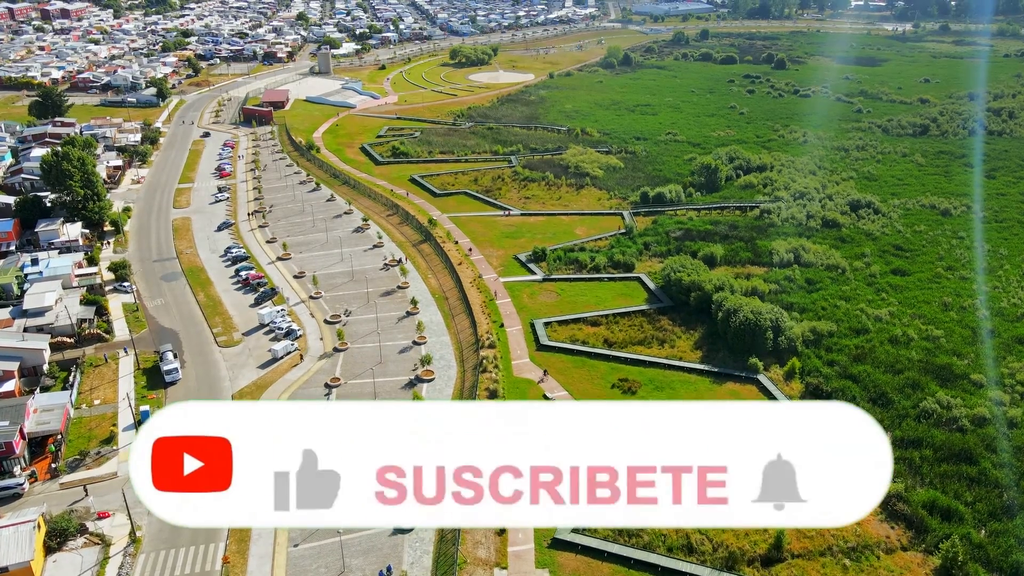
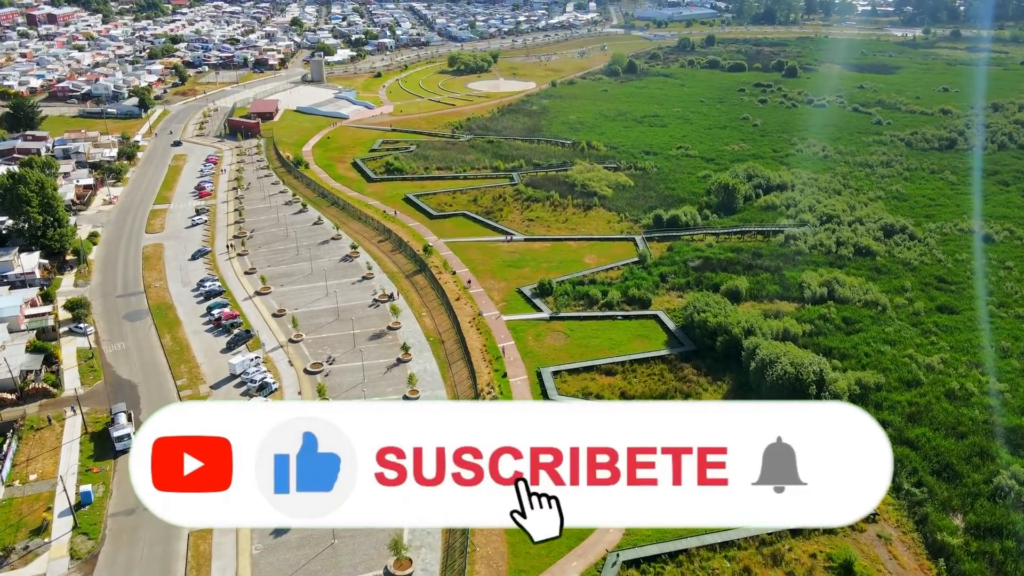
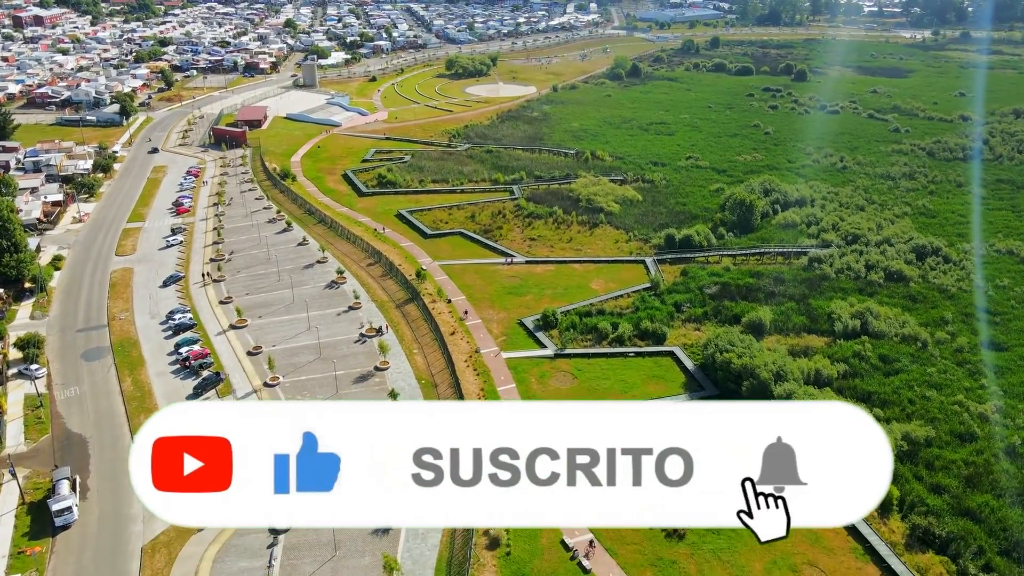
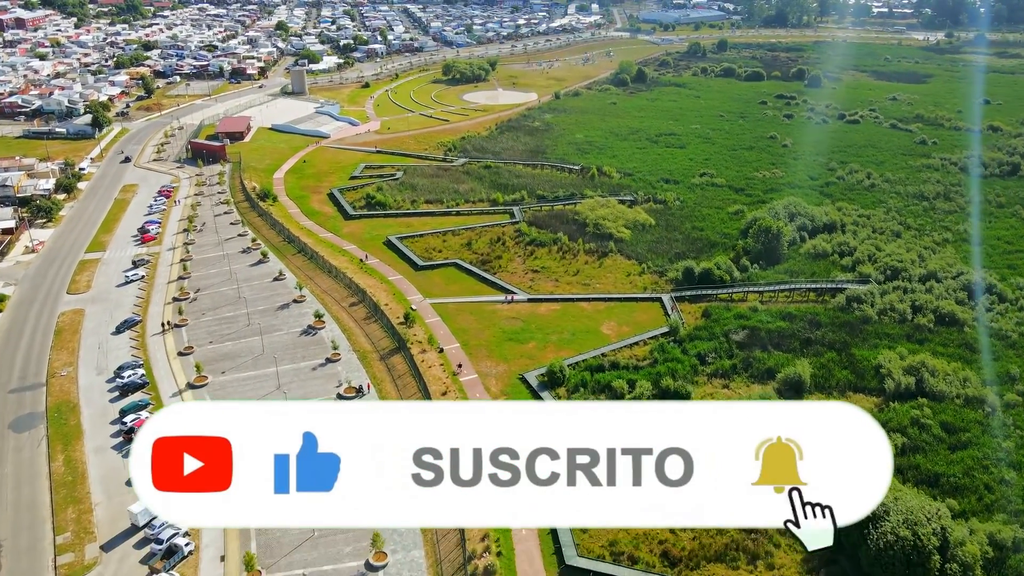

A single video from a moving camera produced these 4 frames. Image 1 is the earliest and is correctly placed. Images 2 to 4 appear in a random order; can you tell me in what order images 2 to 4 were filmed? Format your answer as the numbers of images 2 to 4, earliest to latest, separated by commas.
2, 3, 4
